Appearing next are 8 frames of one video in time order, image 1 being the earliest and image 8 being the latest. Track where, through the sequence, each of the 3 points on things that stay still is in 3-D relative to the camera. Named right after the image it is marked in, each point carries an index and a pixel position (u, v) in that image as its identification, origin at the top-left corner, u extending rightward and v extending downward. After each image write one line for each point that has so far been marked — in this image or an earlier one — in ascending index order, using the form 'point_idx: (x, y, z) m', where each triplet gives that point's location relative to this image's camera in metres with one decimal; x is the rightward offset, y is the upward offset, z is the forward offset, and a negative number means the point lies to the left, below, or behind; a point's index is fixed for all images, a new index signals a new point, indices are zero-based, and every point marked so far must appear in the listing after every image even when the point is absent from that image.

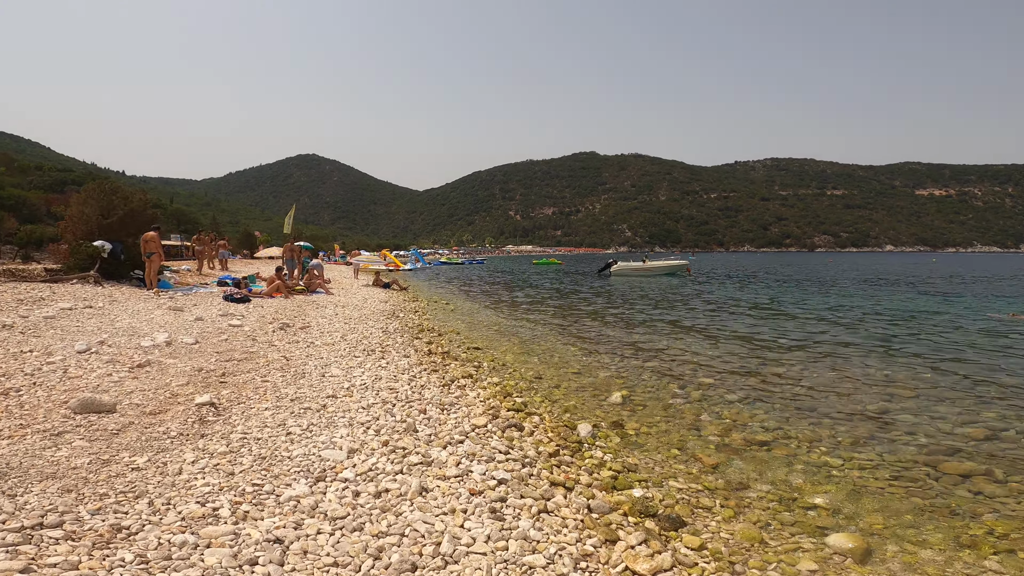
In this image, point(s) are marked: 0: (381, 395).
0: (-2.0, -1.7, +8.2) m
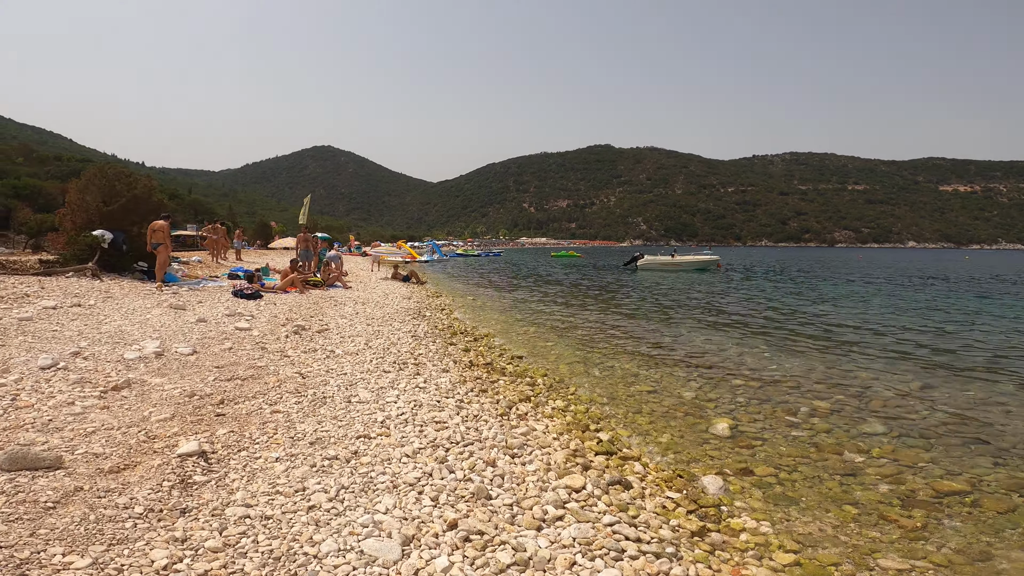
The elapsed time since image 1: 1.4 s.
0: (-1.0, -1.7, +6.3) m
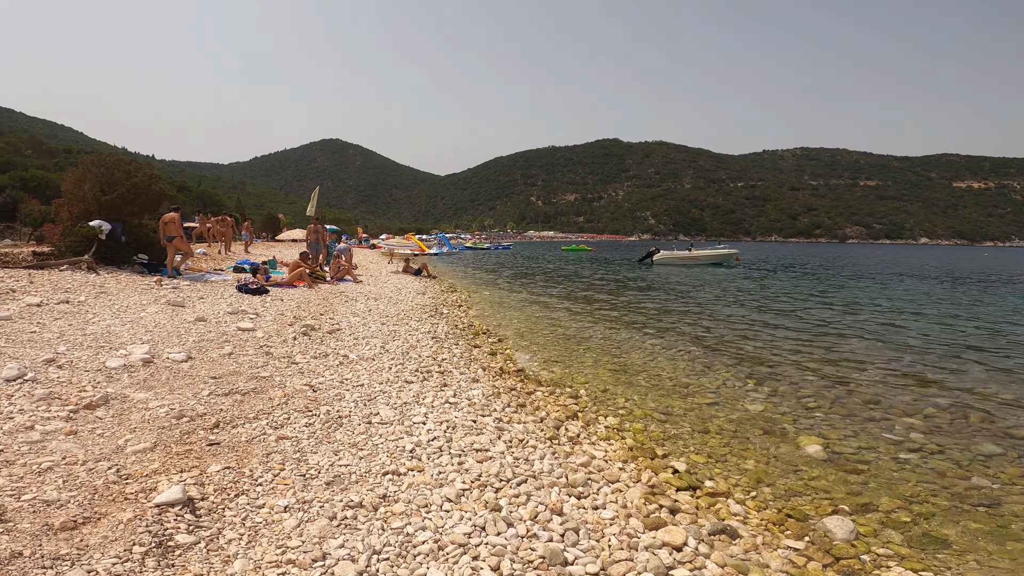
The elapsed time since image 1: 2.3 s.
0: (-0.4, -1.7, +5.1) m
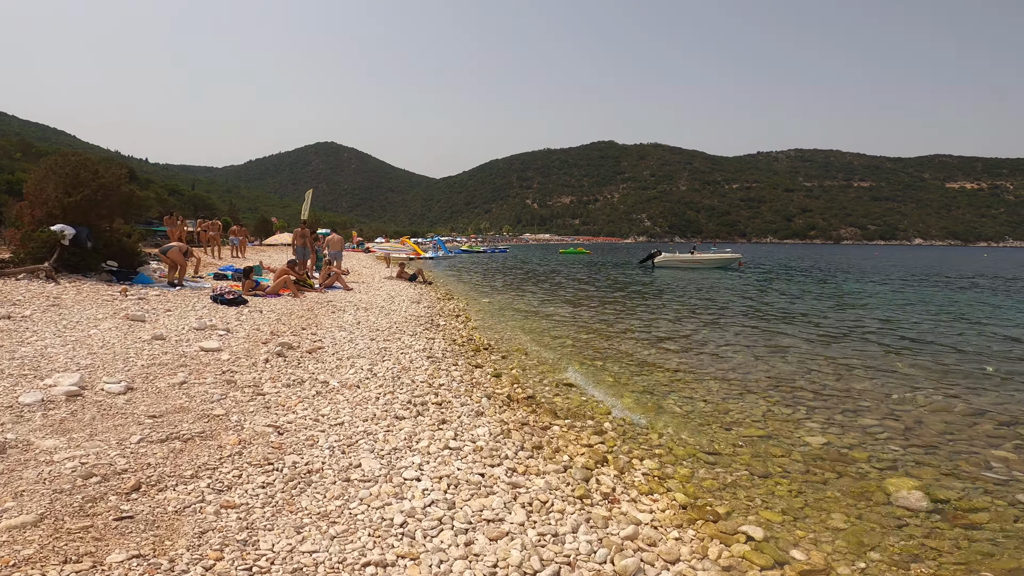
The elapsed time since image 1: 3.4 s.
0: (-0.2, -1.9, +3.7) m
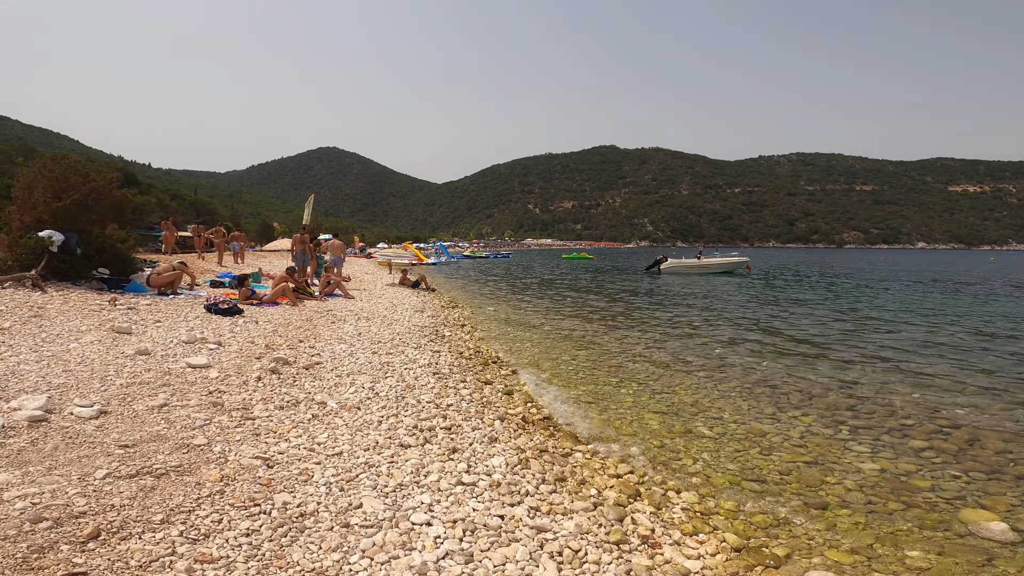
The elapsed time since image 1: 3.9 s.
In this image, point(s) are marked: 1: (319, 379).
0: (0.0, -2.0, +3.0) m
1: (-2.8, -1.3, +7.9) m
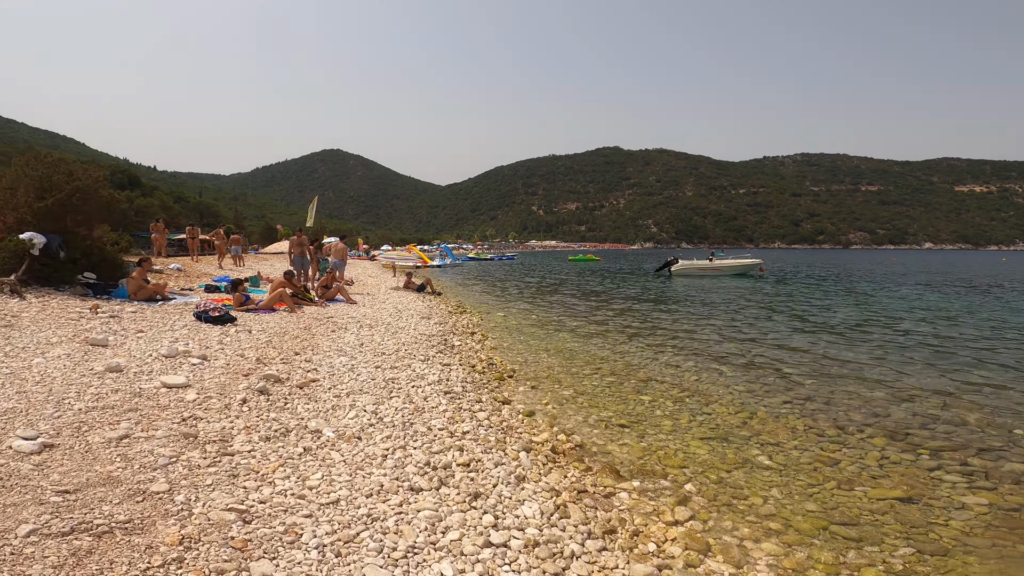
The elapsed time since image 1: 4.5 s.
0: (+0.2, -2.1, +2.0) m
1: (-2.5, -1.4, +6.9) m
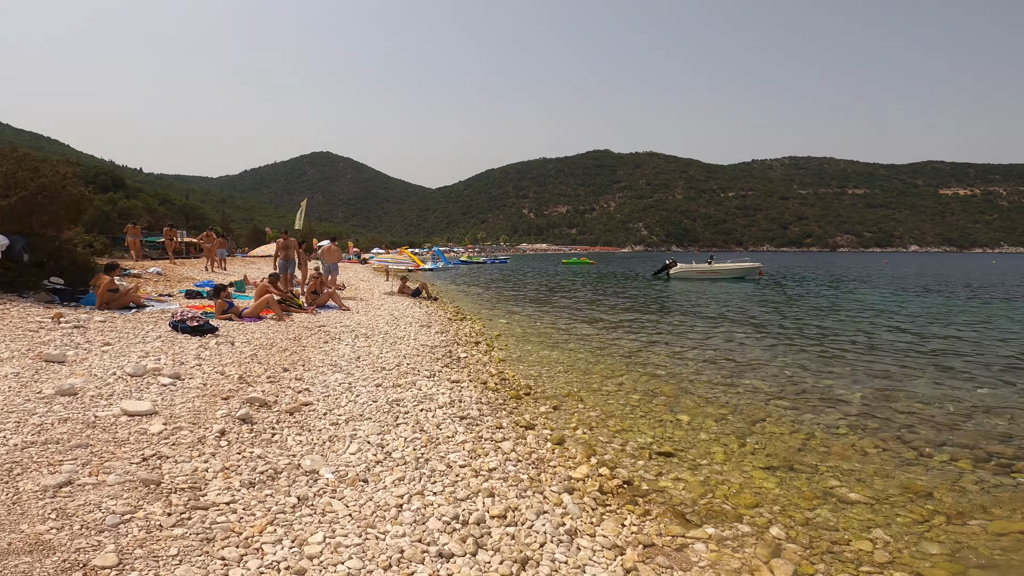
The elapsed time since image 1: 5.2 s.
0: (+0.7, -2.1, +0.9) m
1: (-2.2, -1.5, +5.8) m
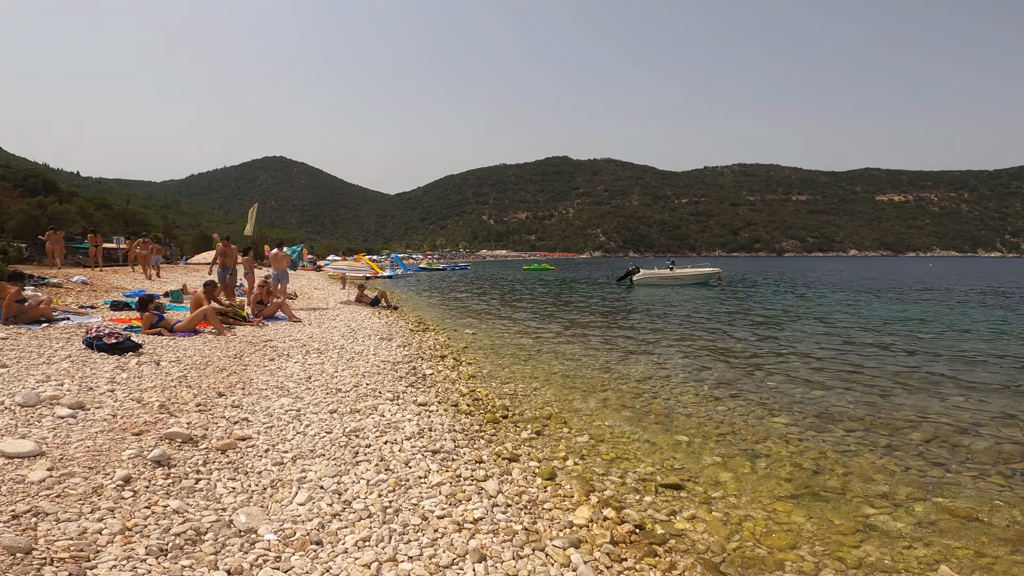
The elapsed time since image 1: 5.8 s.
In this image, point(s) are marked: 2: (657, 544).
0: (+0.9, -2.1, 0.0) m
1: (-2.3, -1.6, +4.6) m
2: (+1.1, -2.0, +4.2) m
